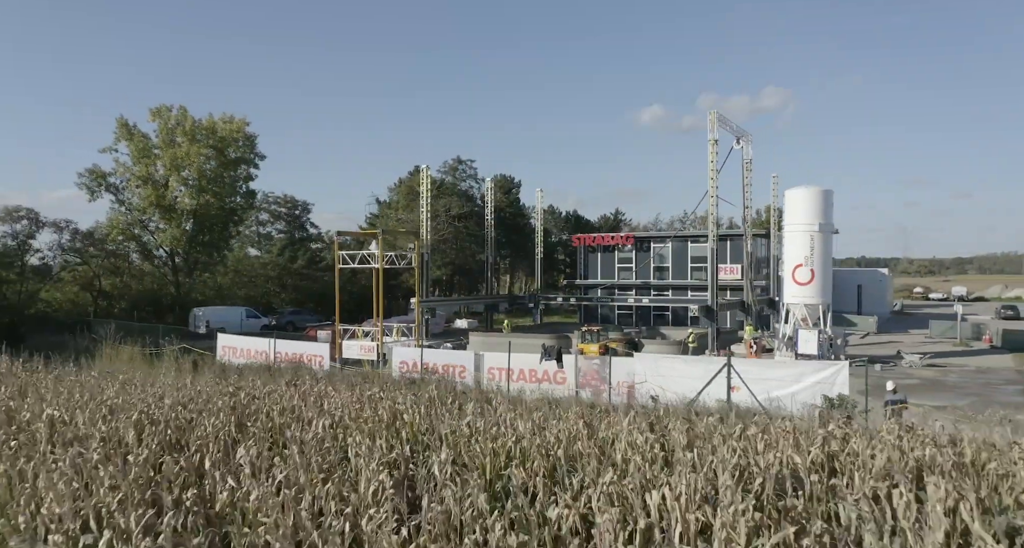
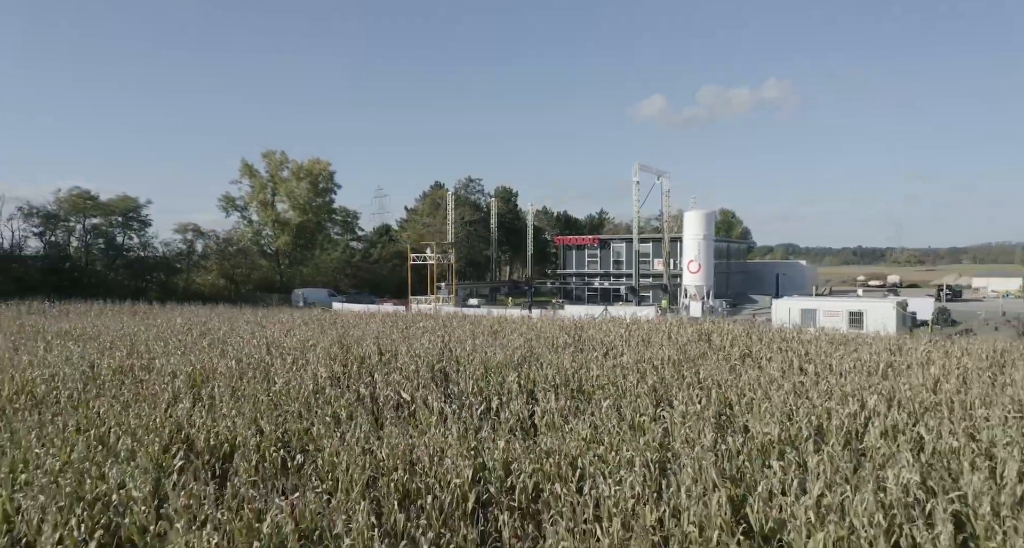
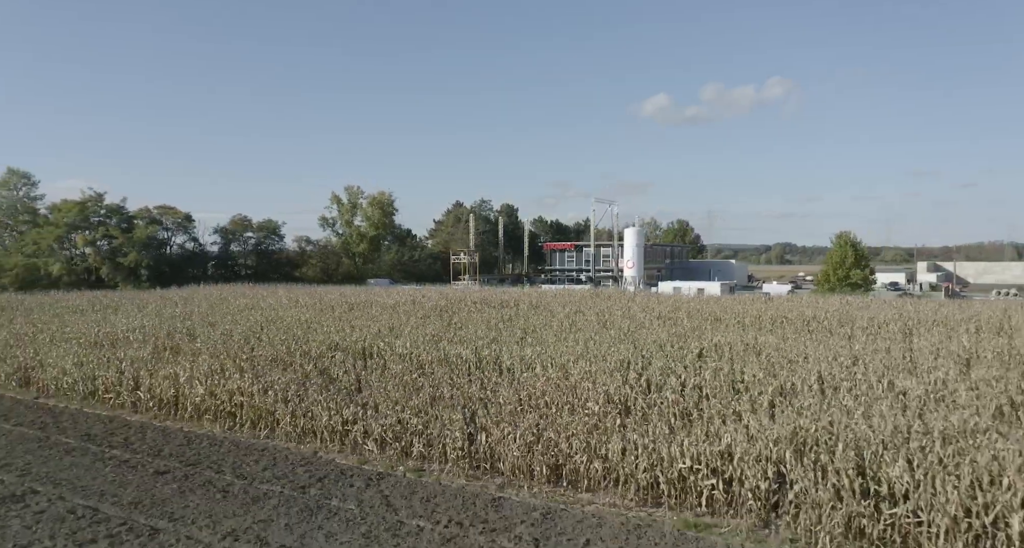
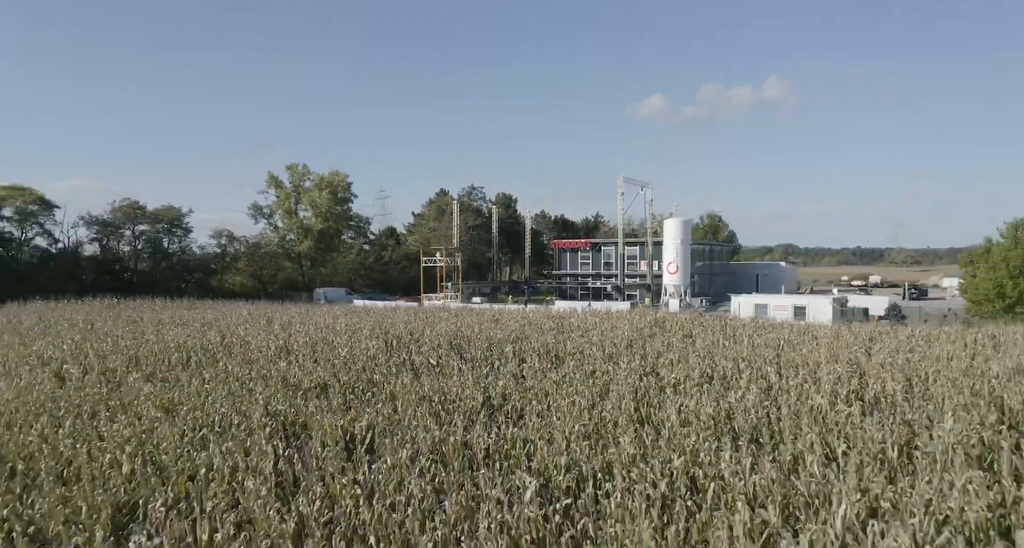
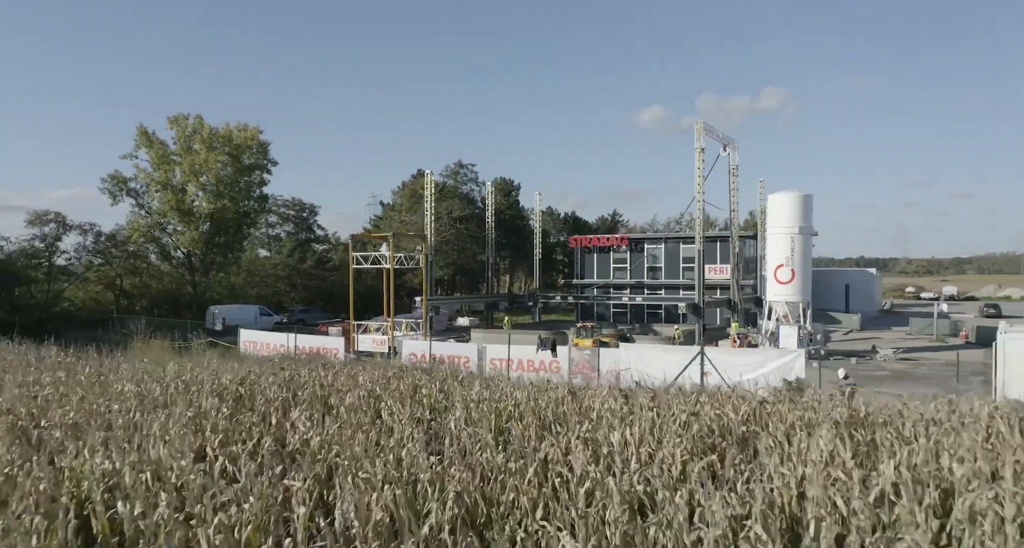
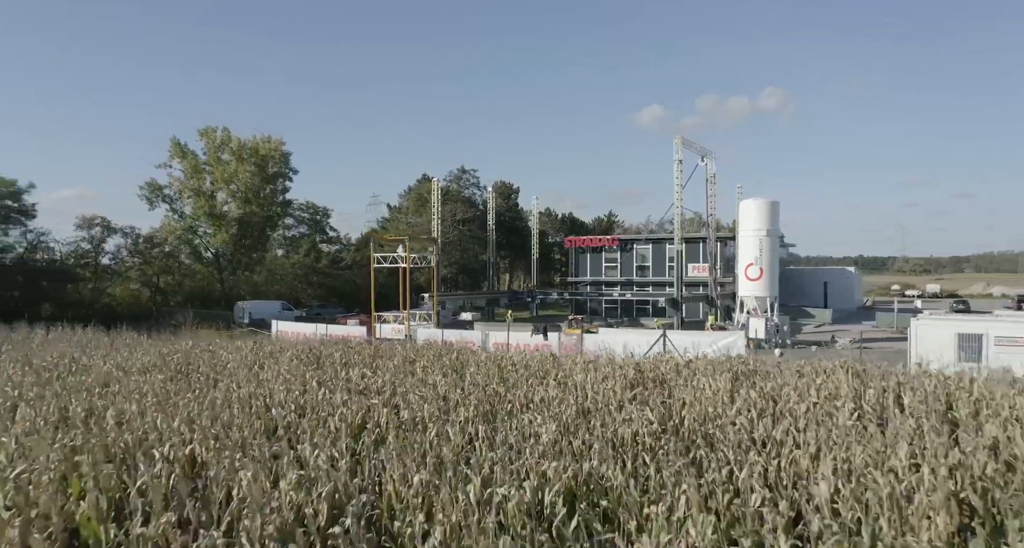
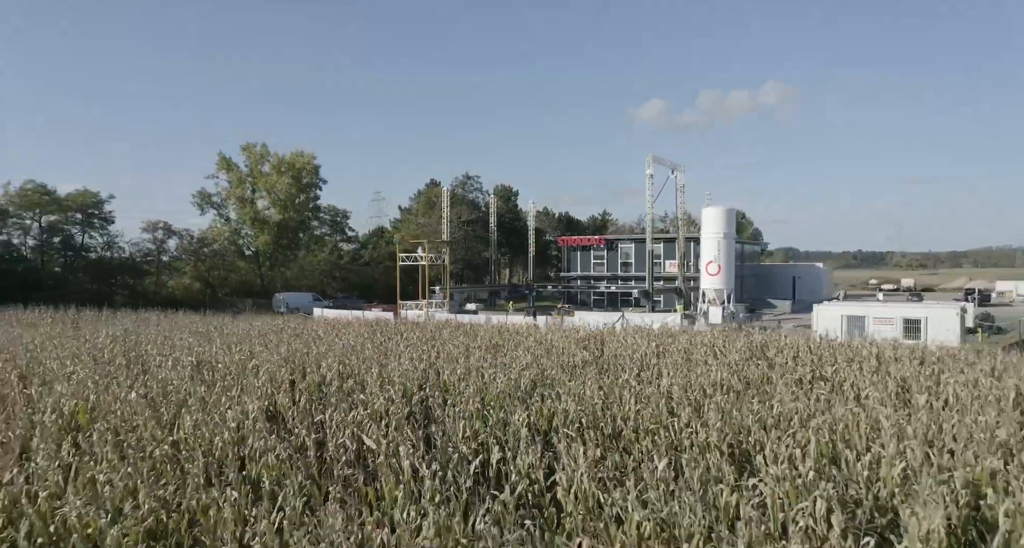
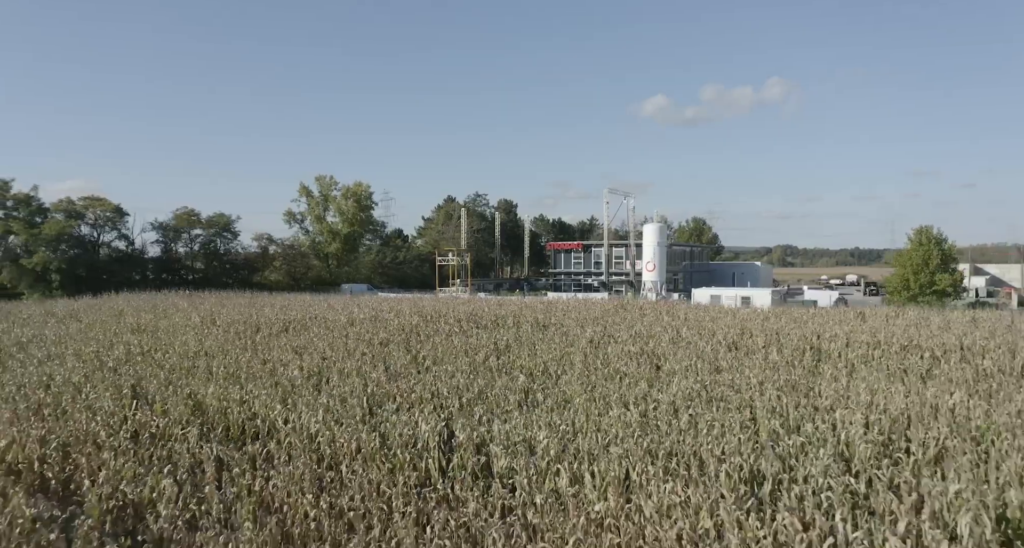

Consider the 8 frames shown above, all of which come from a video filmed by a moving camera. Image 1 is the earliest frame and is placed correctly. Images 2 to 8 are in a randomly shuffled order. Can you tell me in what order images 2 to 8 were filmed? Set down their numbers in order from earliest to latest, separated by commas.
5, 6, 7, 2, 4, 8, 3
